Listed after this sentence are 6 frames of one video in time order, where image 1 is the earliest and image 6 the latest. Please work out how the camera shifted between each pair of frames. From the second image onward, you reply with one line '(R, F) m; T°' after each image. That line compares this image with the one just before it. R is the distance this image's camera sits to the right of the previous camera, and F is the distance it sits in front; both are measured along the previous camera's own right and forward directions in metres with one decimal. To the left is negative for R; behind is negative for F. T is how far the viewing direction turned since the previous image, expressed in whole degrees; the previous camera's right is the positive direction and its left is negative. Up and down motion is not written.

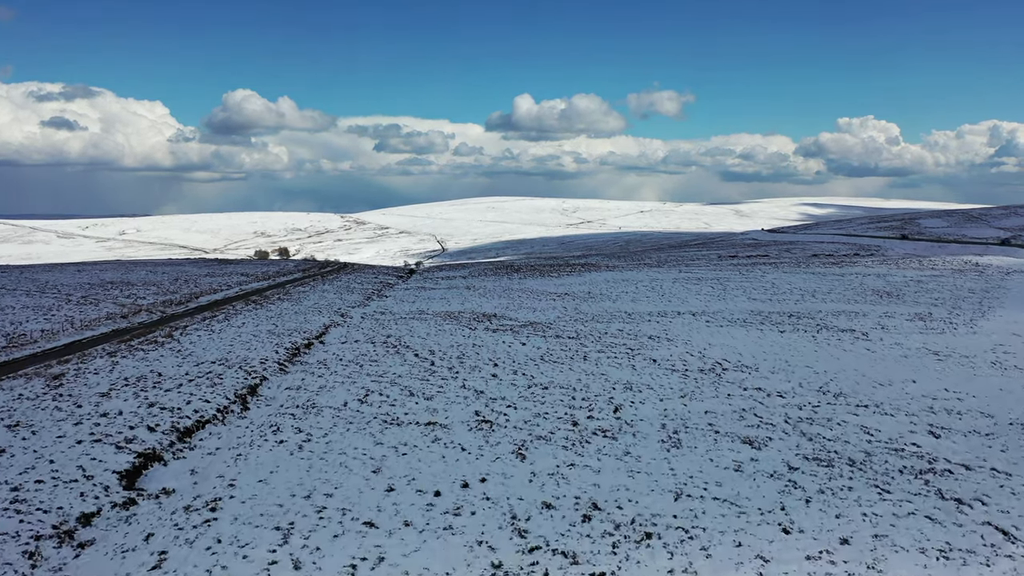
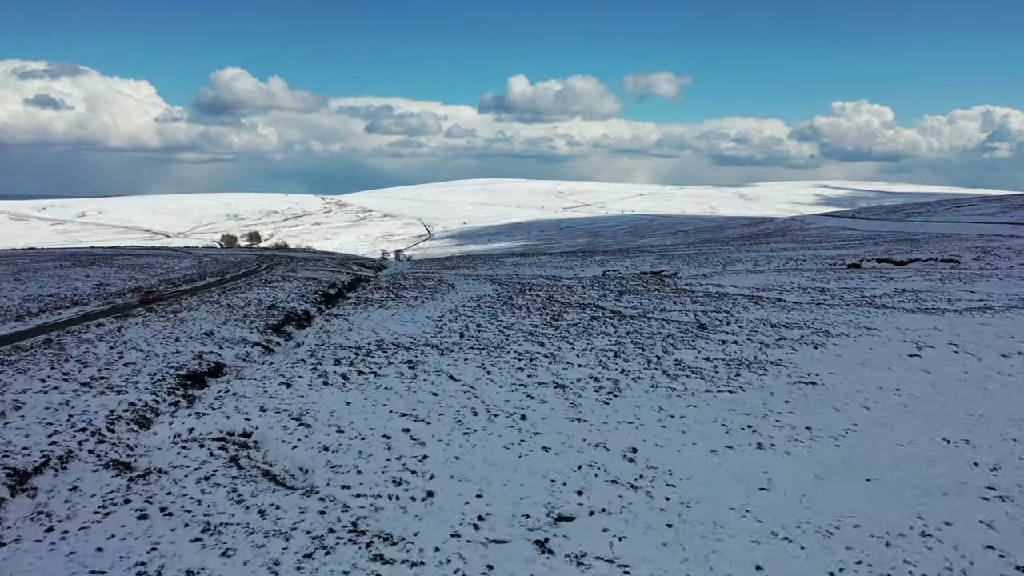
(+0.8, +14.2) m; +1°
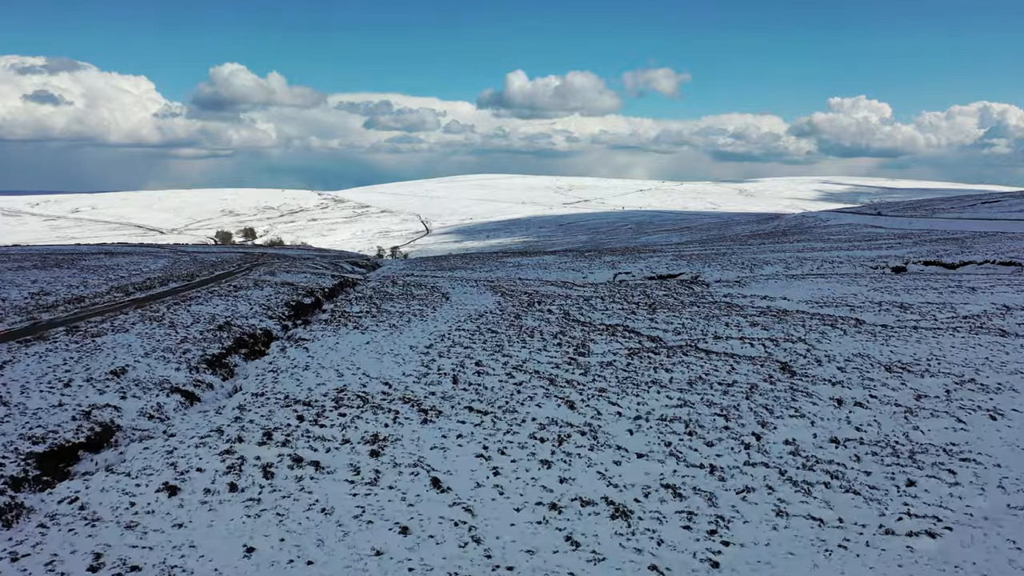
(-0.2, +3.5) m; 0°
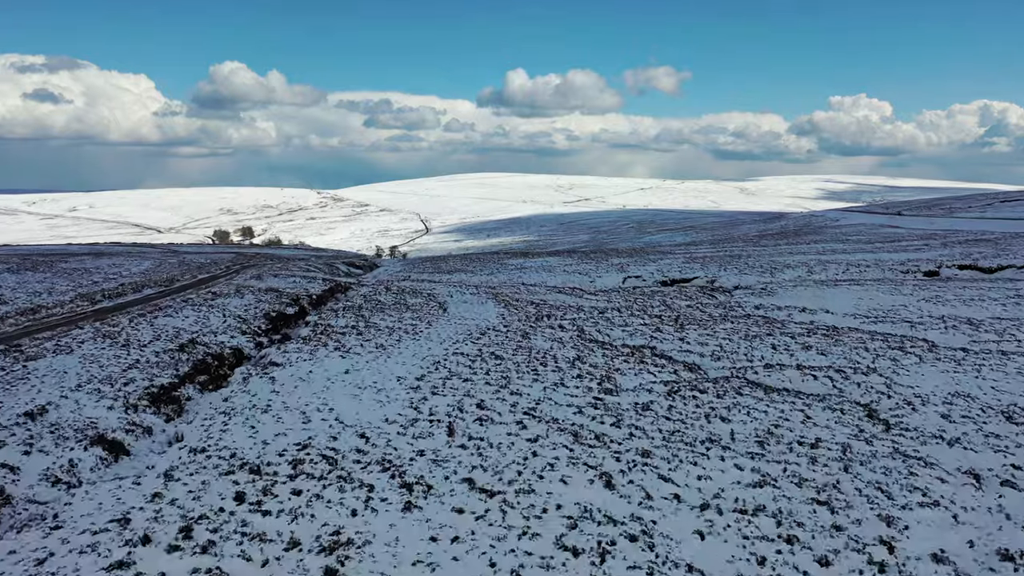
(-0.1, +2.0) m; 0°
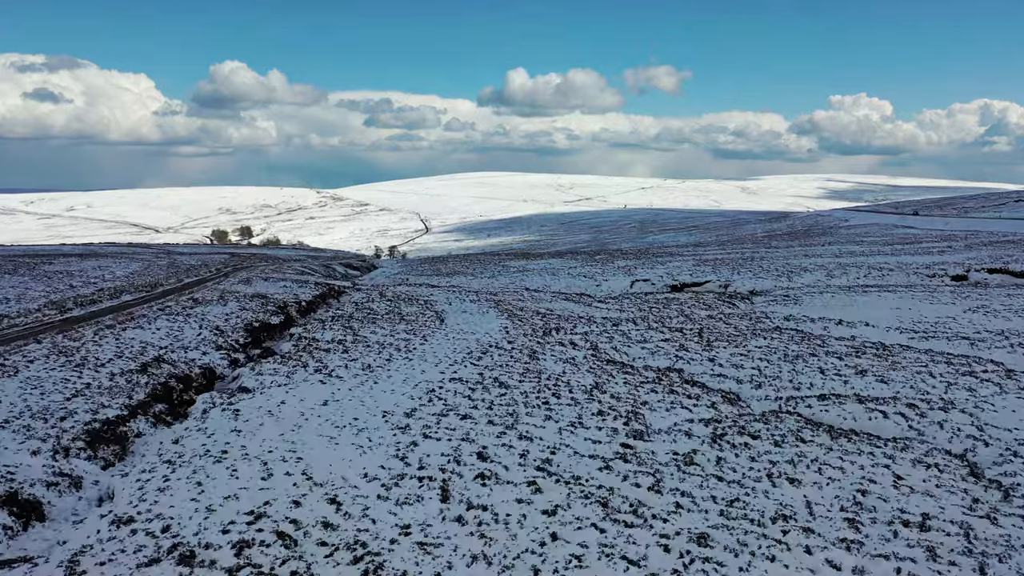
(-0.1, +1.5) m; 0°
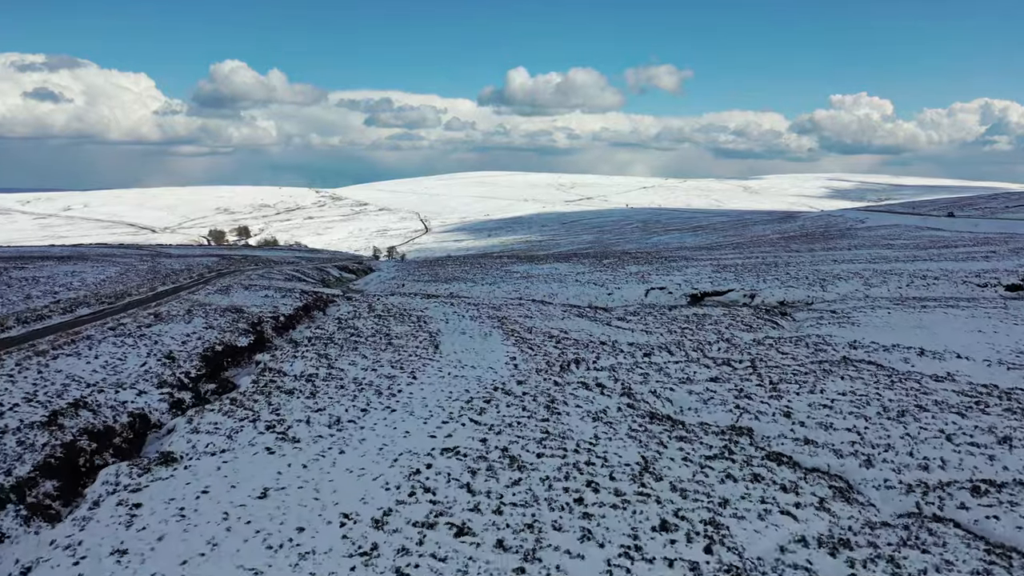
(-0.2, +2.5) m; 0°
